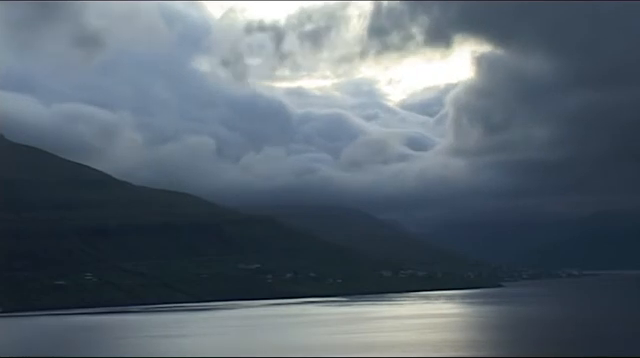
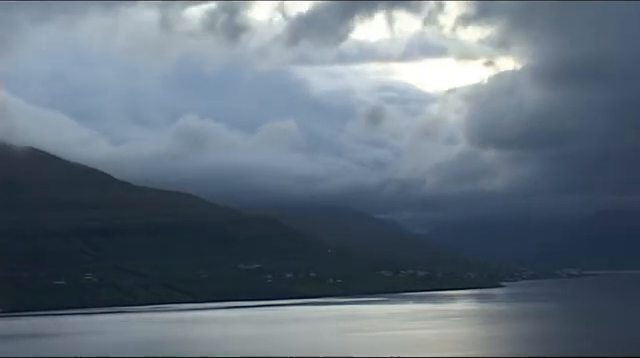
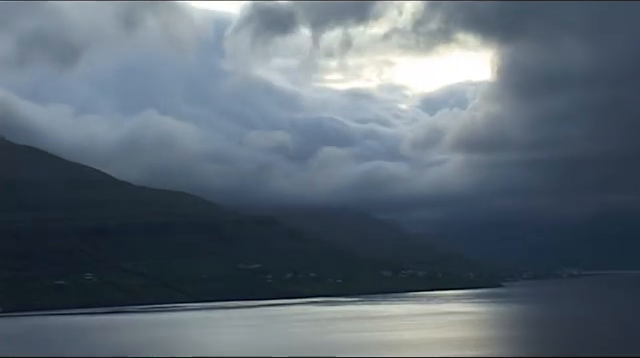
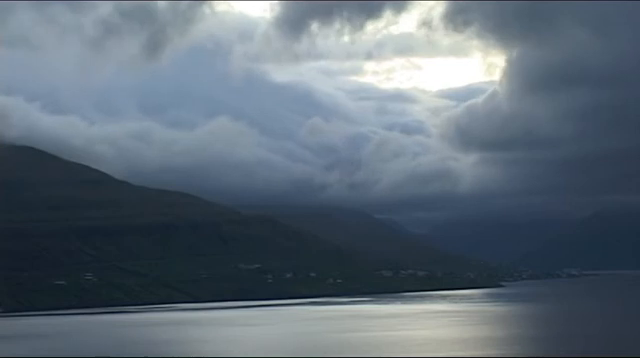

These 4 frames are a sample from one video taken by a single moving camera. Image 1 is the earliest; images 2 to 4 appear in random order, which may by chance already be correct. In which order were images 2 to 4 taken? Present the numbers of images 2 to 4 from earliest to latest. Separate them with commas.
3, 4, 2
